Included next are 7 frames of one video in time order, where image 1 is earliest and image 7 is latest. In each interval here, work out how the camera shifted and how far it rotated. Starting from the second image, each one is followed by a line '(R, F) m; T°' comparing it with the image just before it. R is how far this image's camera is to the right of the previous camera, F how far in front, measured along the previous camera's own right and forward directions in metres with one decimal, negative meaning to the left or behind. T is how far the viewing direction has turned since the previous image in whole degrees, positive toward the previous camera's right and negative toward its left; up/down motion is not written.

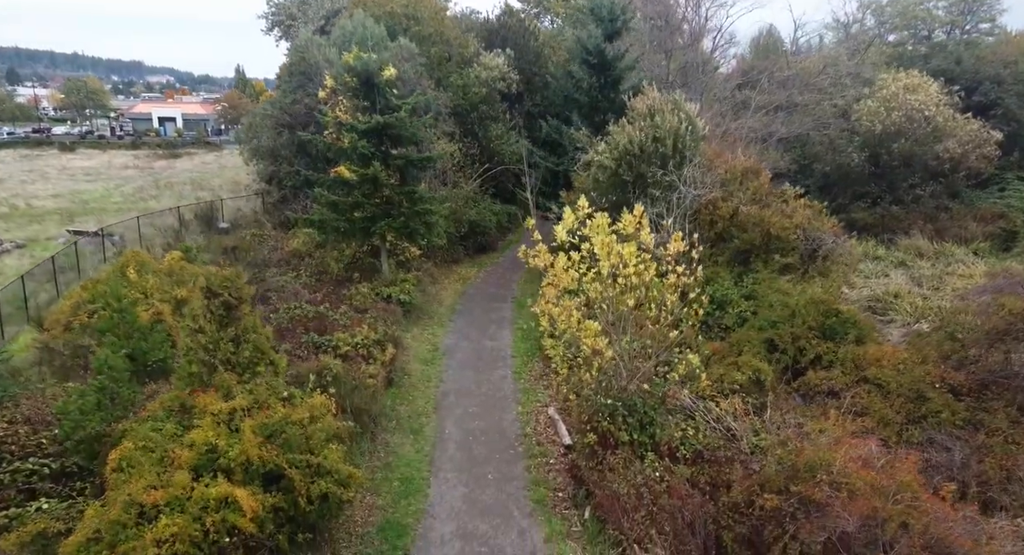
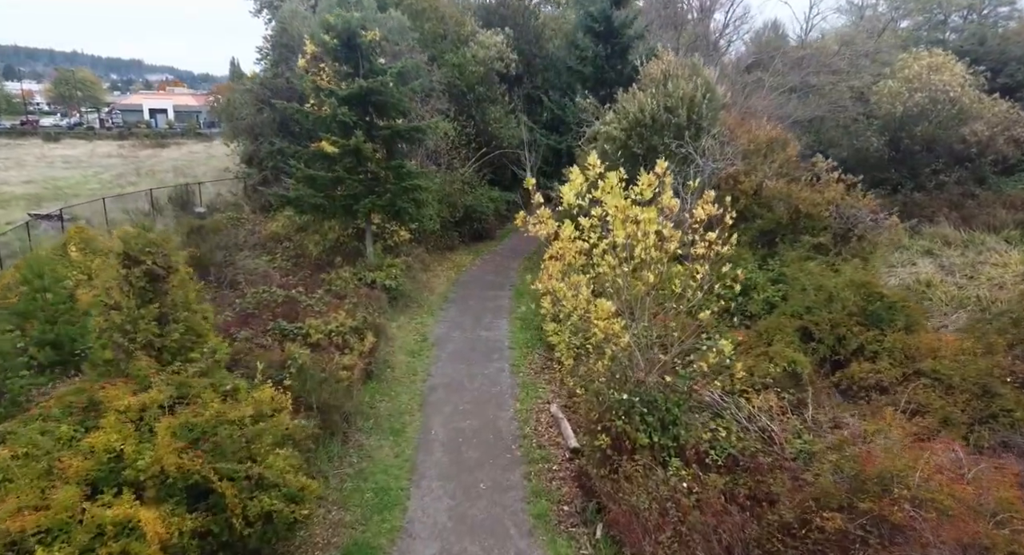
(0.0, +1.5) m; 0°
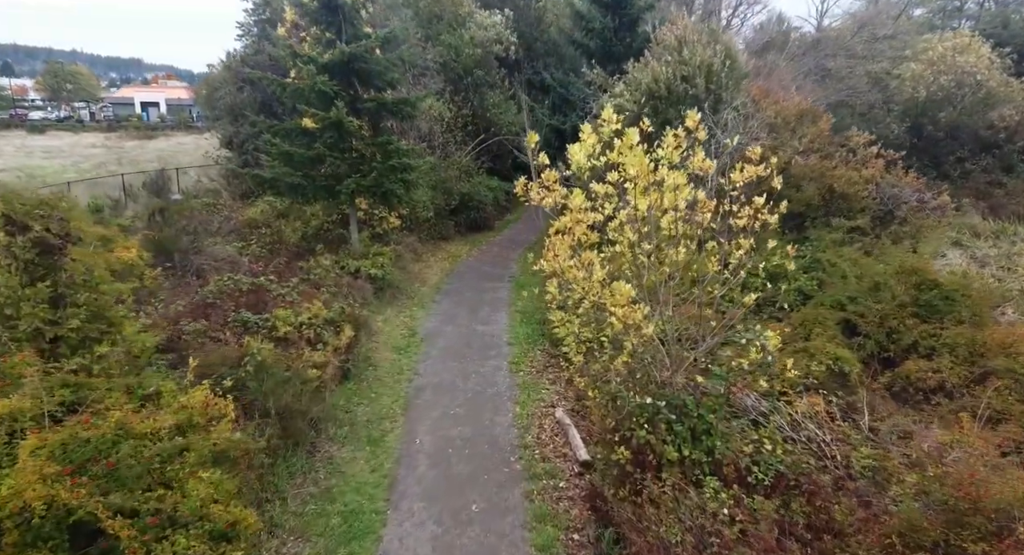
(0.0, +1.4) m; 0°
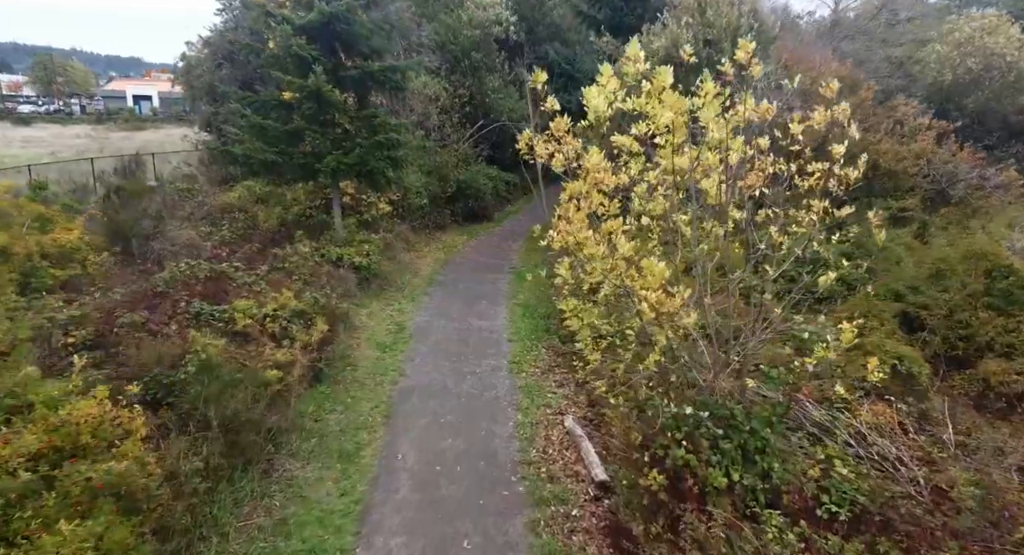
(0.0, +1.3) m; 0°
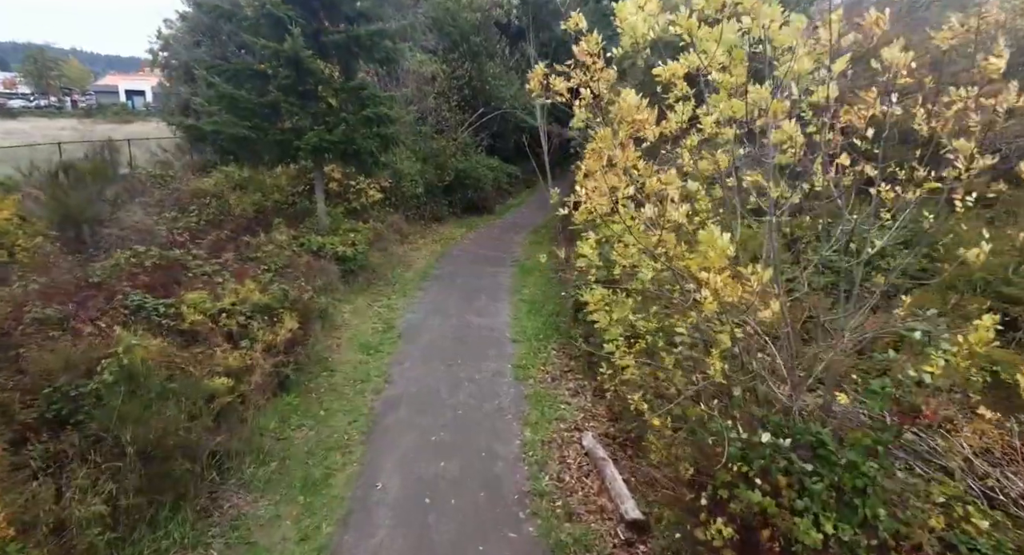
(-0.1, +1.3) m; 0°
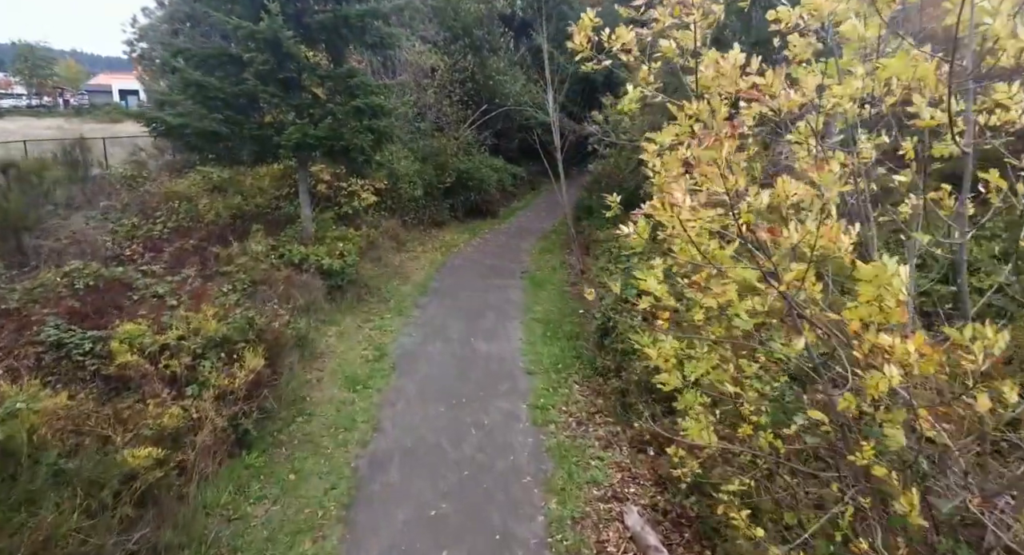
(-0.2, +1.3) m; 0°
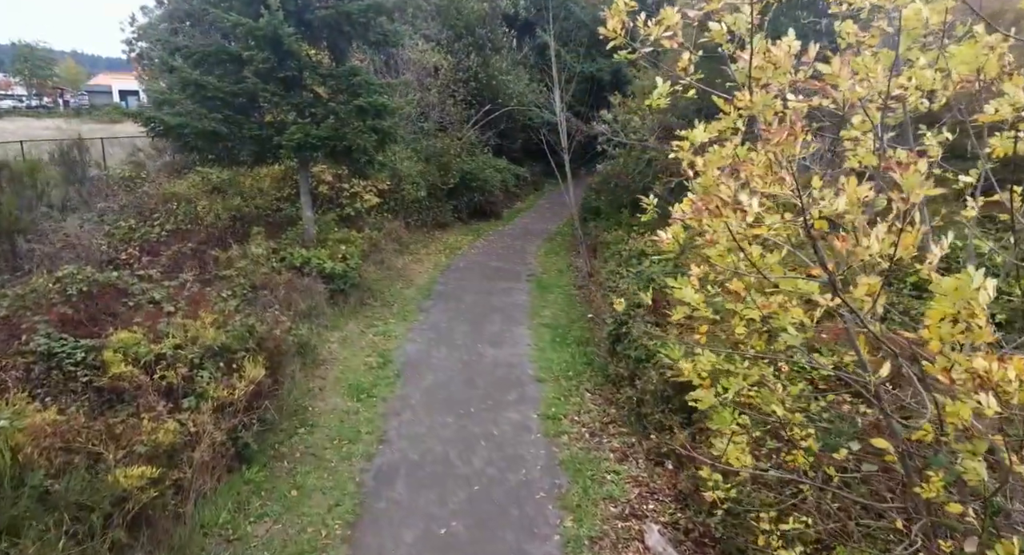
(-0.1, +0.2) m; 0°
